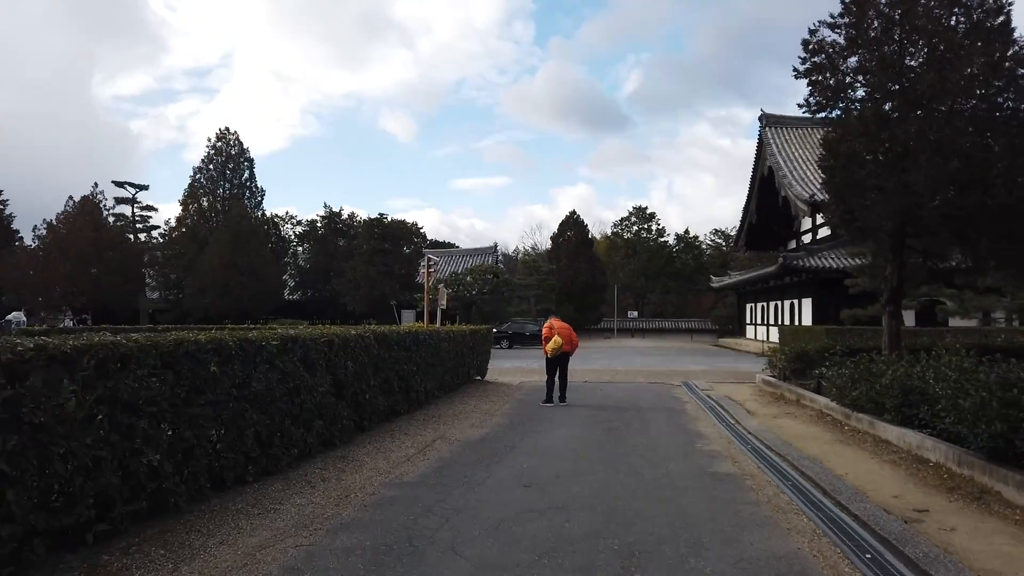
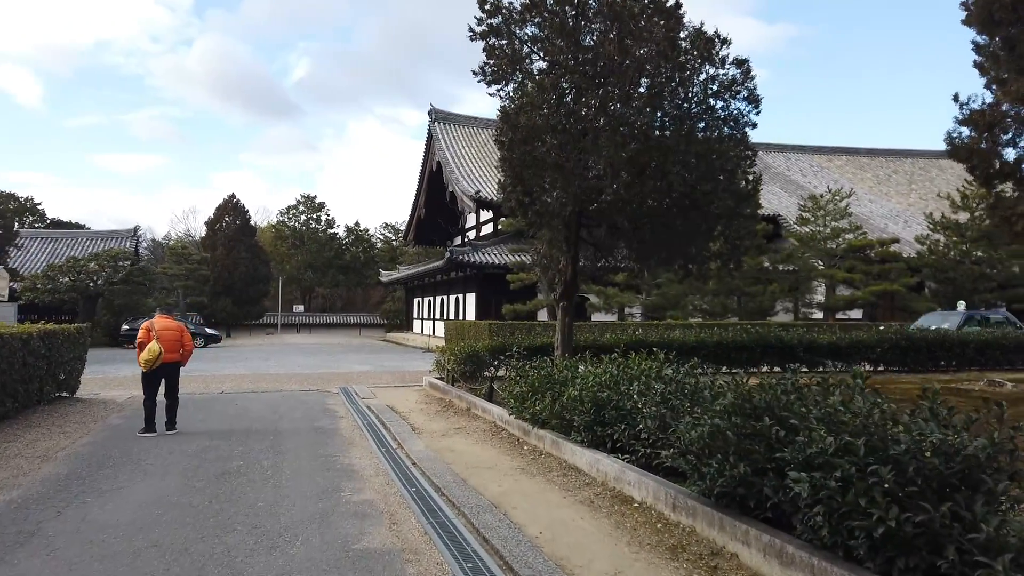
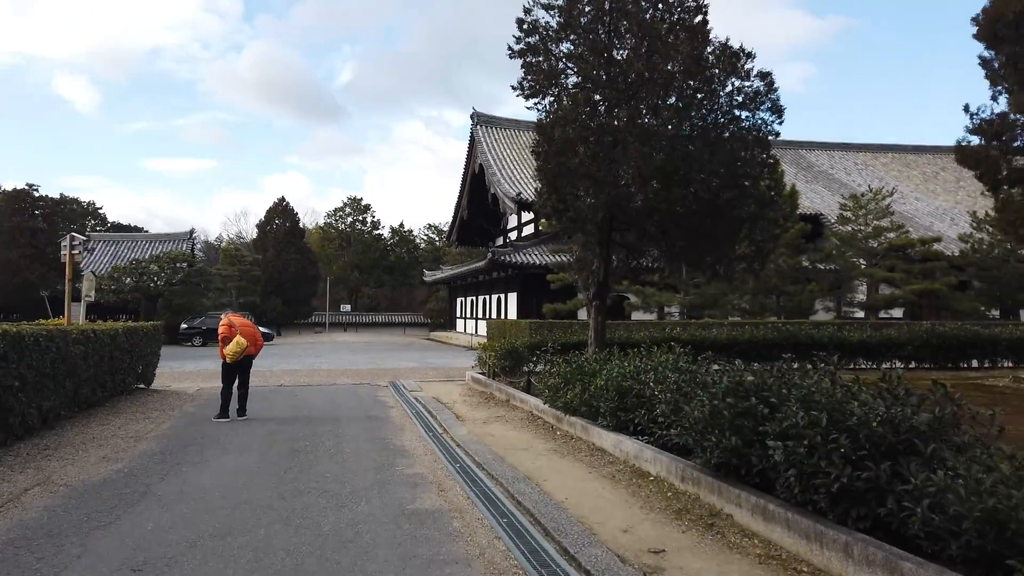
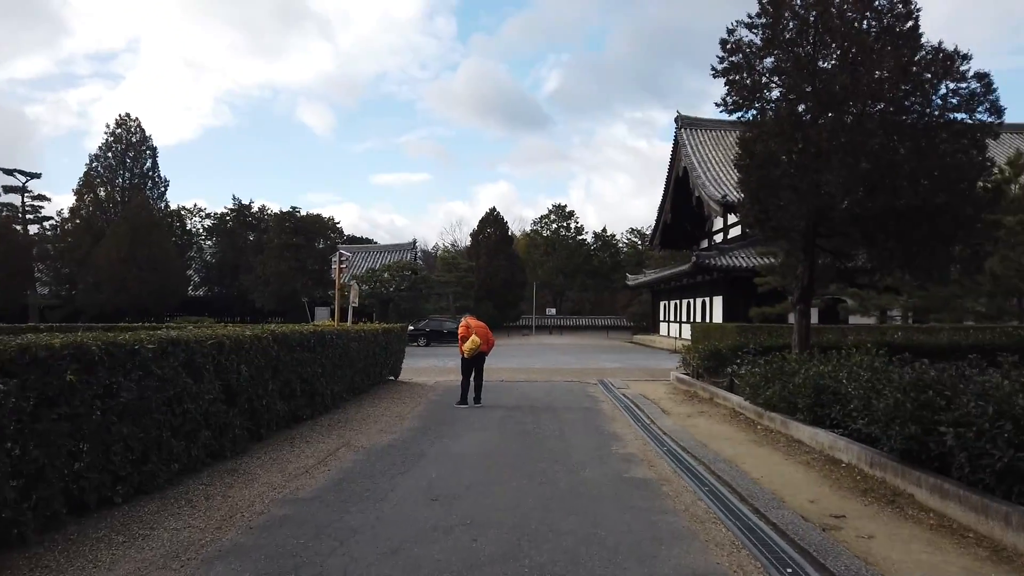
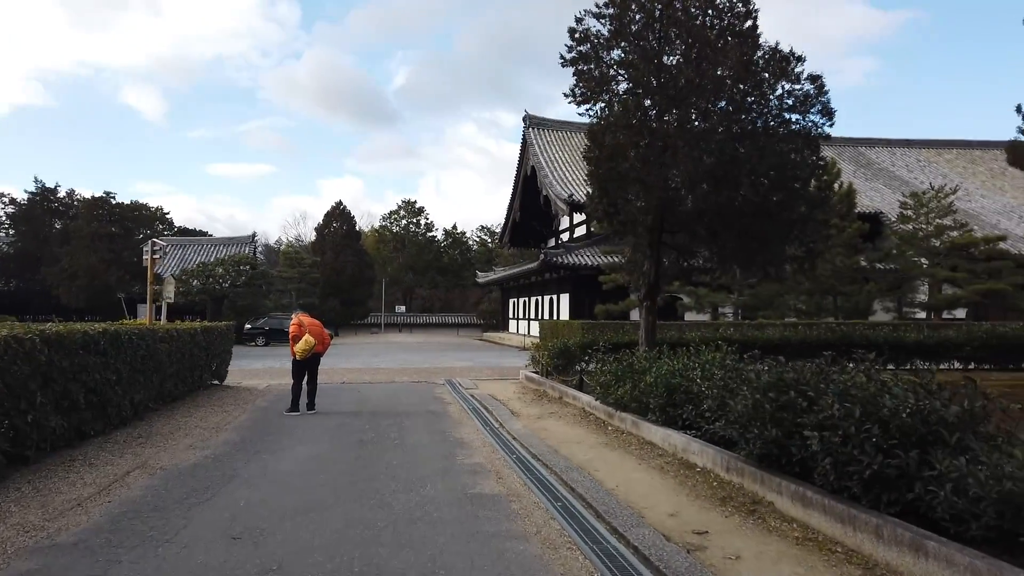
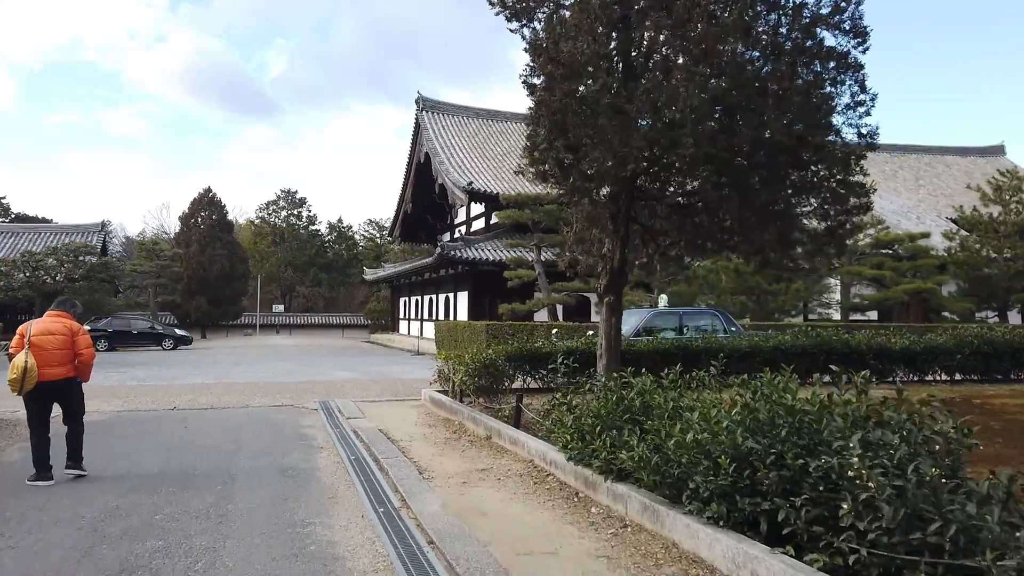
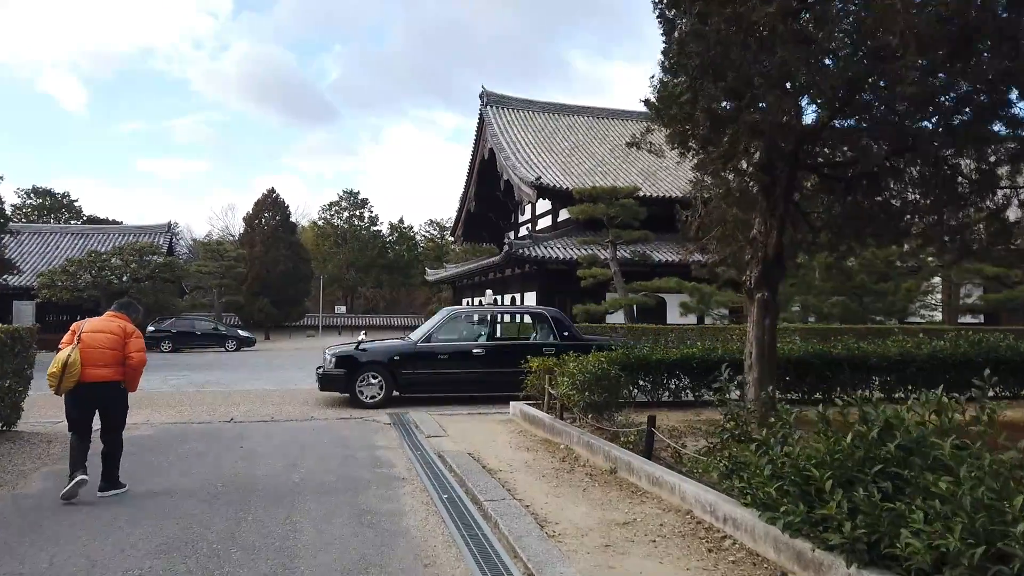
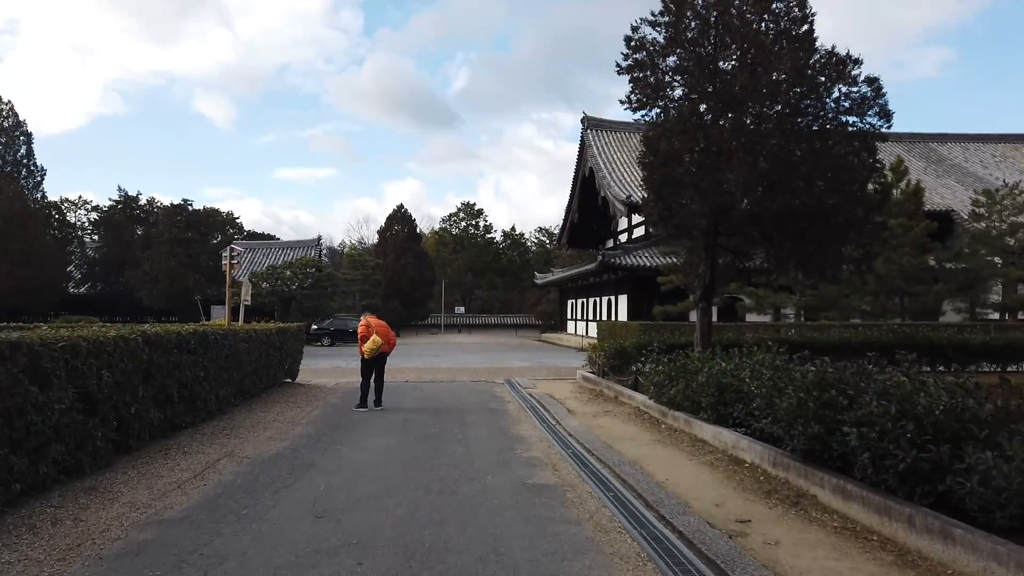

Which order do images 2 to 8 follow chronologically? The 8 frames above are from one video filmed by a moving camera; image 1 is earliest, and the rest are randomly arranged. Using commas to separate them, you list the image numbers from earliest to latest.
4, 8, 5, 3, 2, 6, 7
